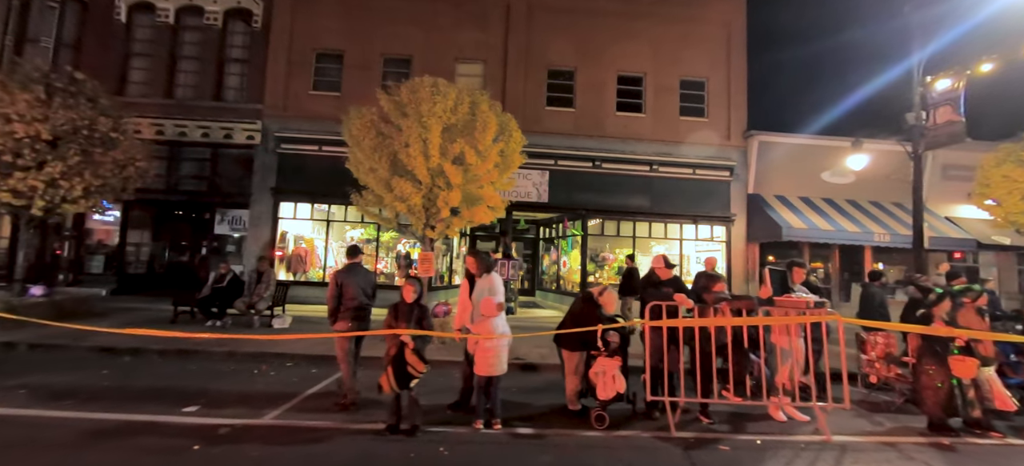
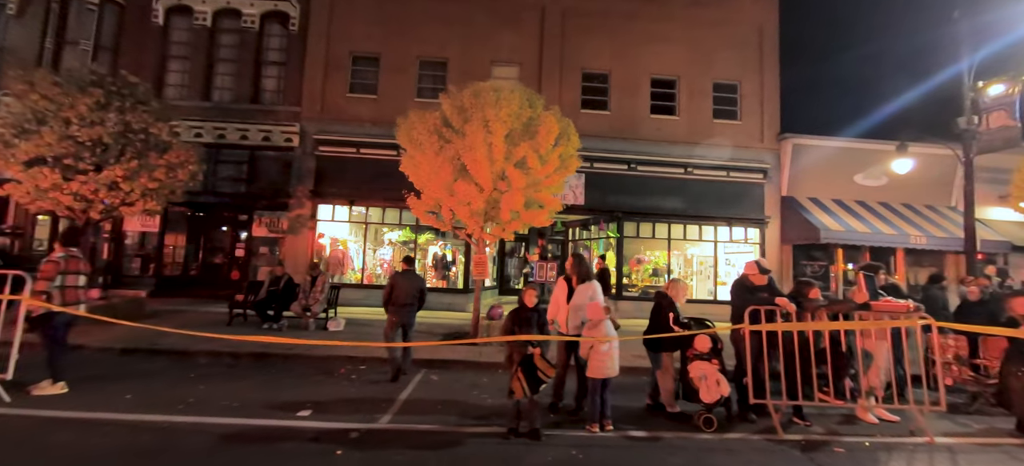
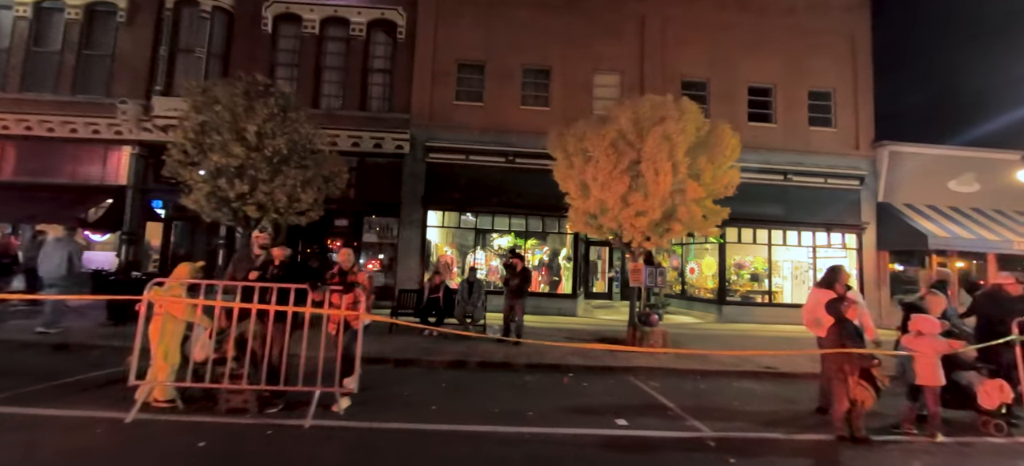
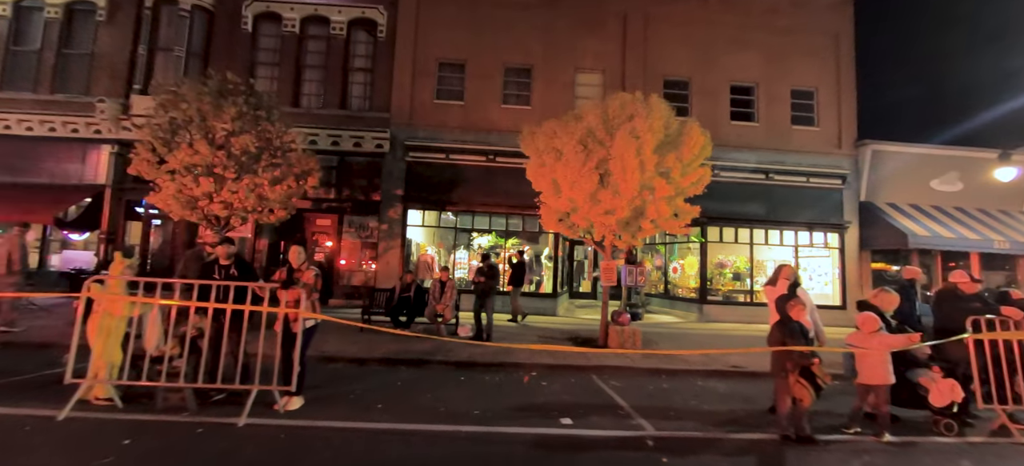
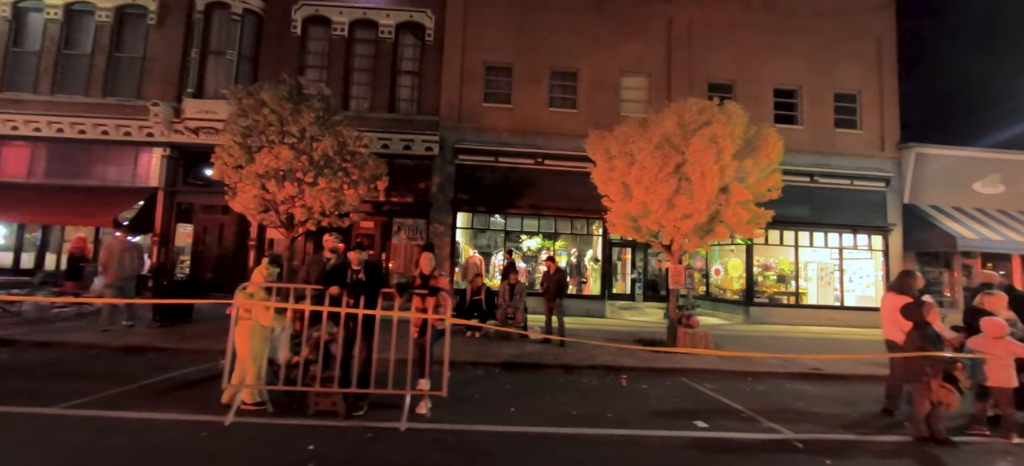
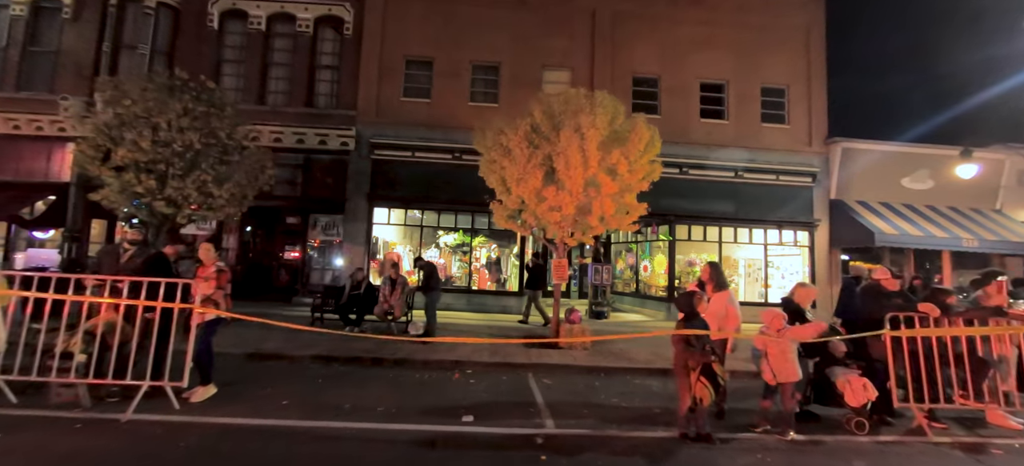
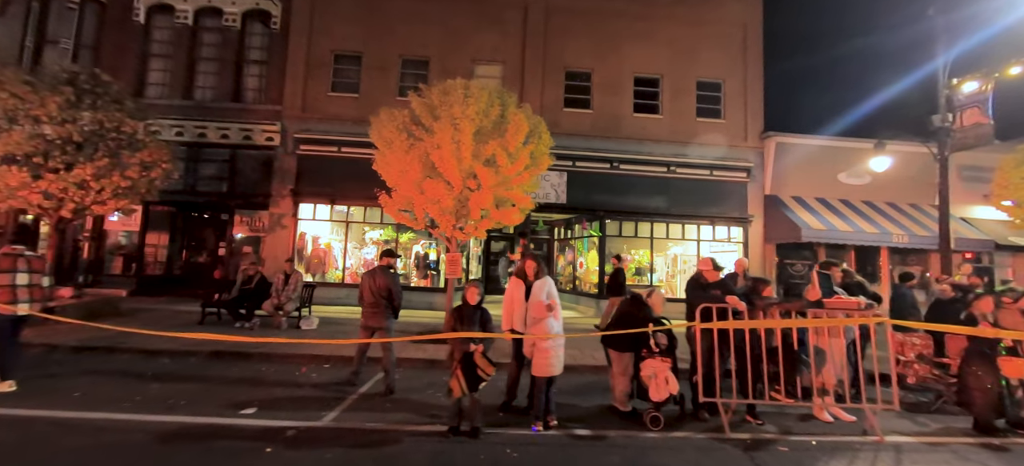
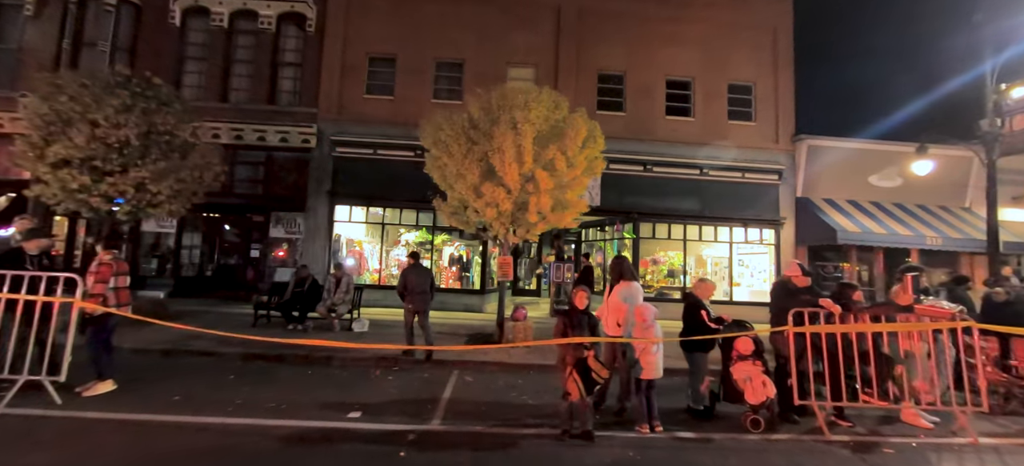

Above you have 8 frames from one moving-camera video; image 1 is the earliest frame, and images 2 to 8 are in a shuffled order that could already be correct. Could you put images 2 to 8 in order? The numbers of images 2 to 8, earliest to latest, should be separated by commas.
7, 2, 8, 6, 4, 3, 5
